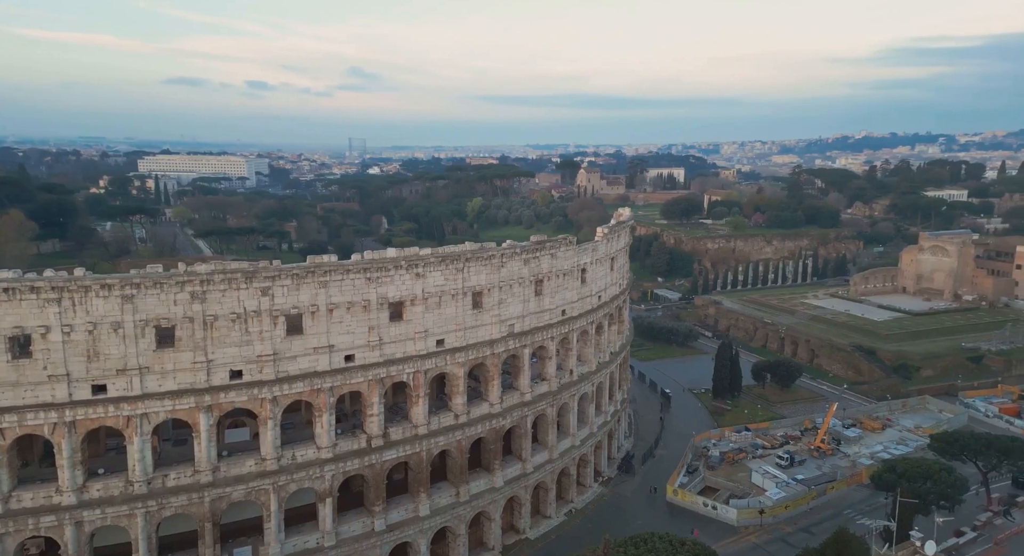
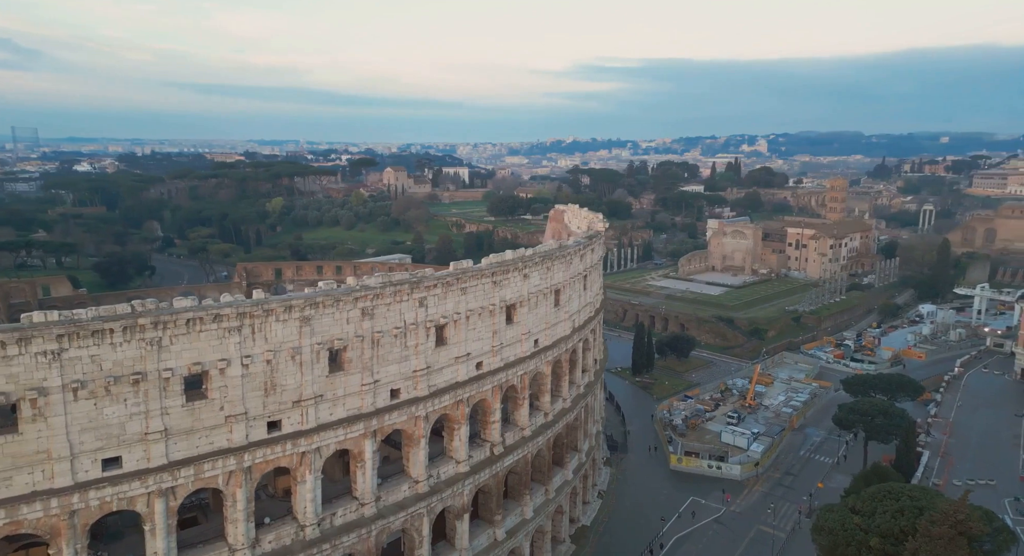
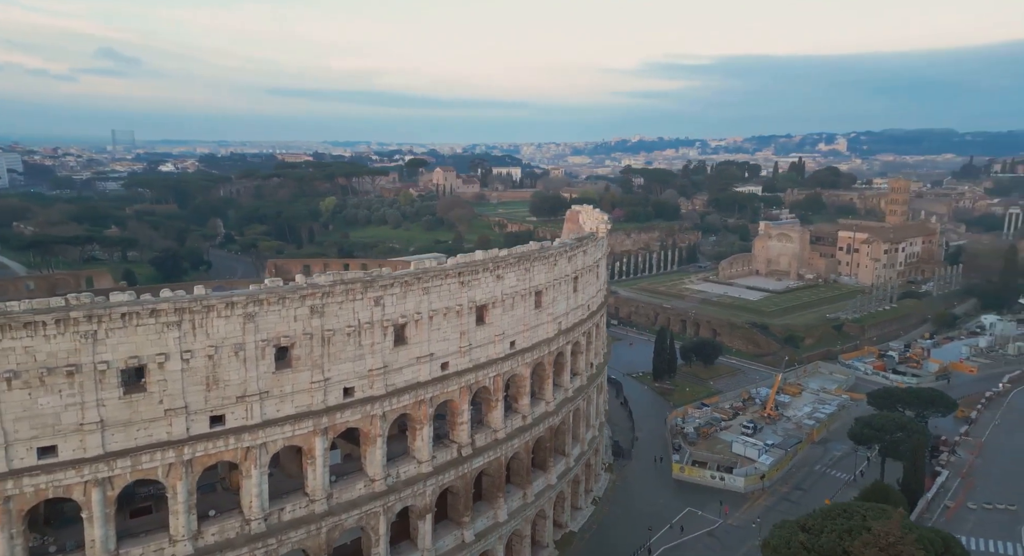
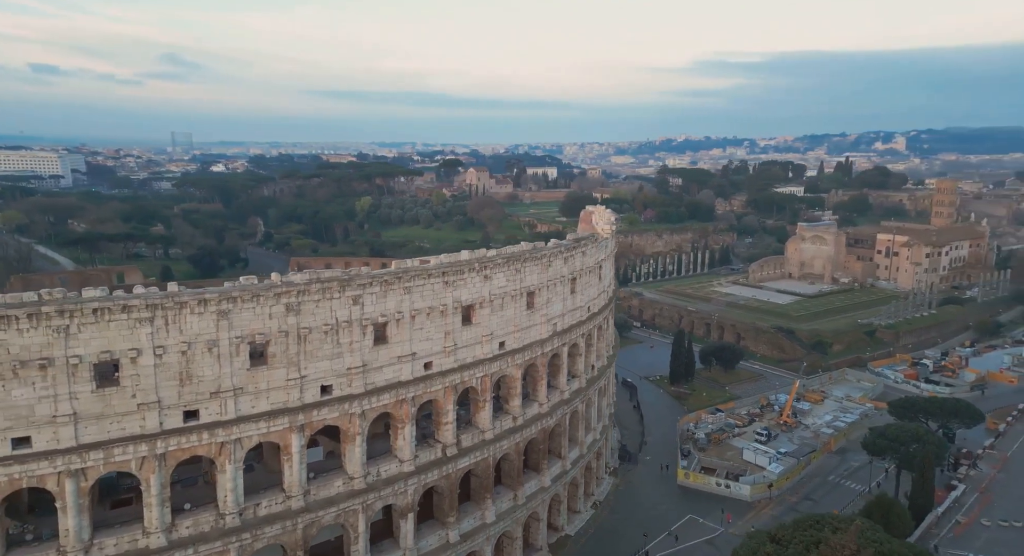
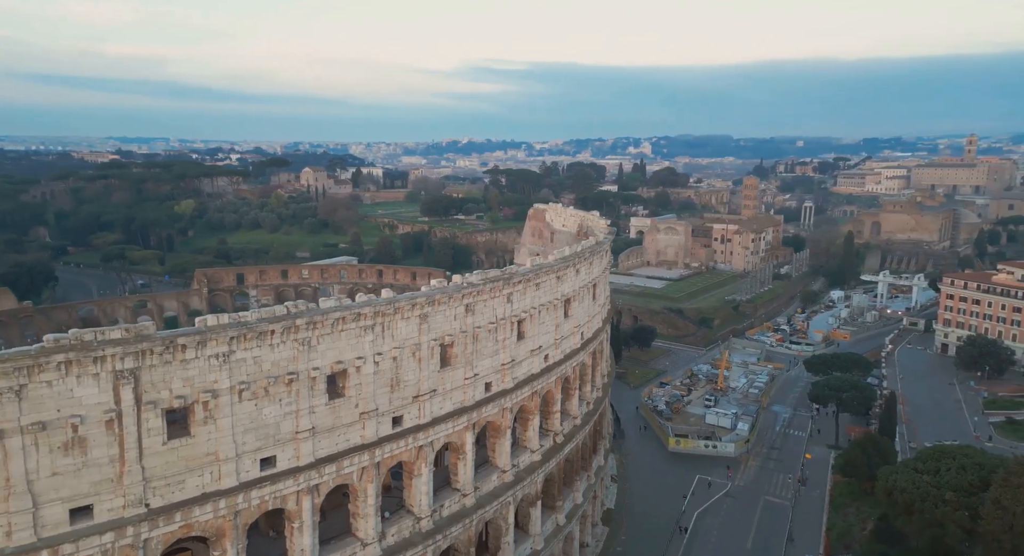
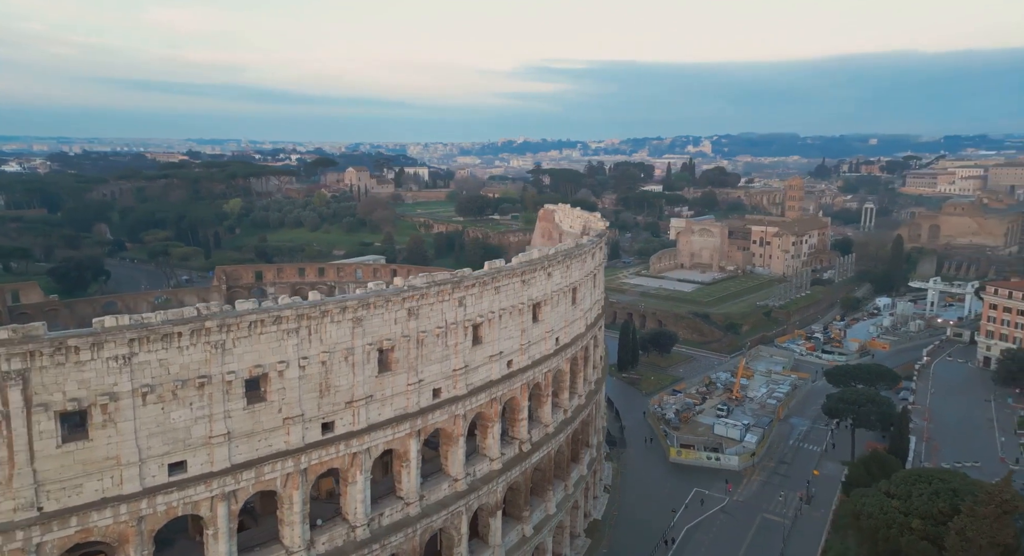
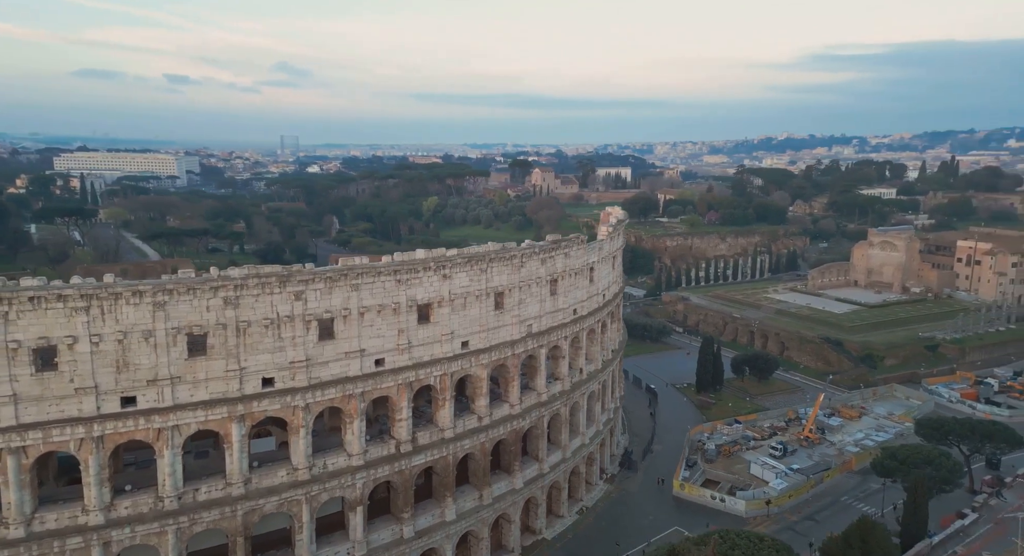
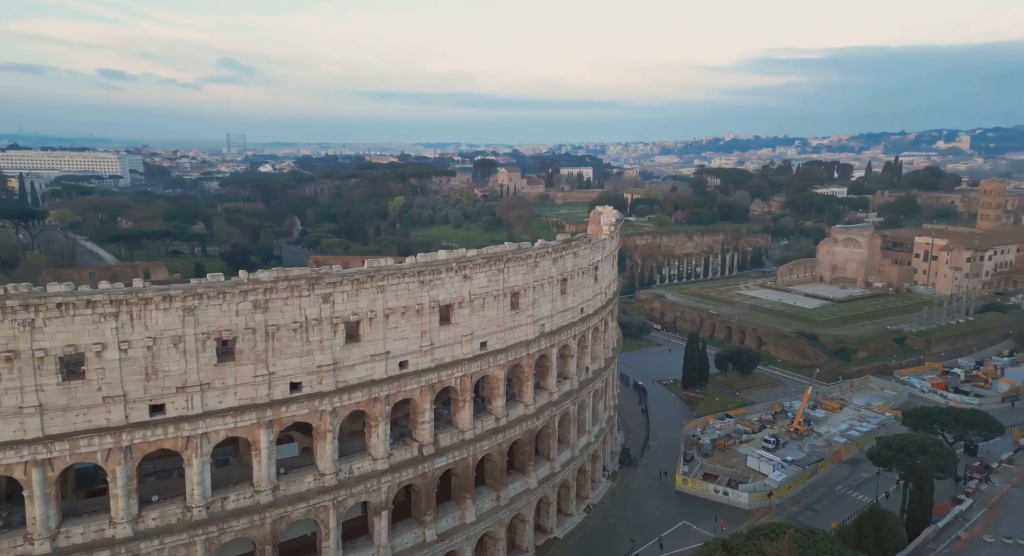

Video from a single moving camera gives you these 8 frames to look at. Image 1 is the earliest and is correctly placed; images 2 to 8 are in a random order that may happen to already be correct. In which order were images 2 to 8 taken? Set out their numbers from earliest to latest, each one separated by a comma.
7, 8, 4, 3, 2, 6, 5
